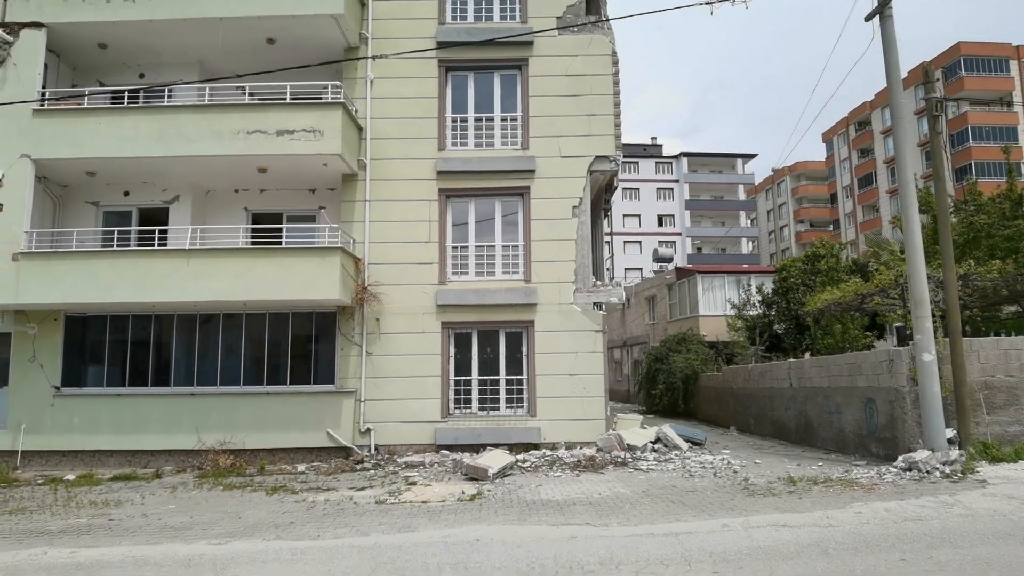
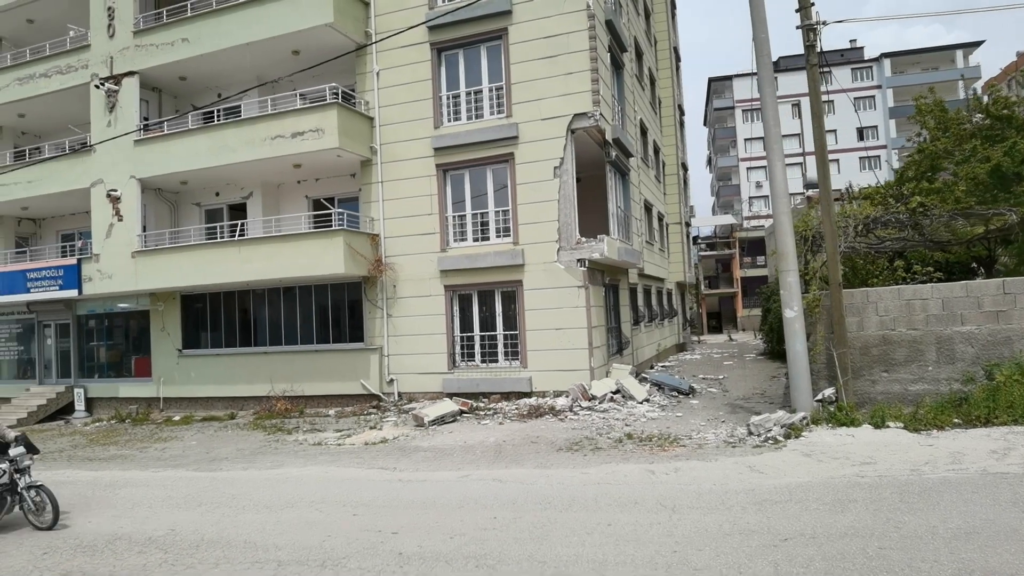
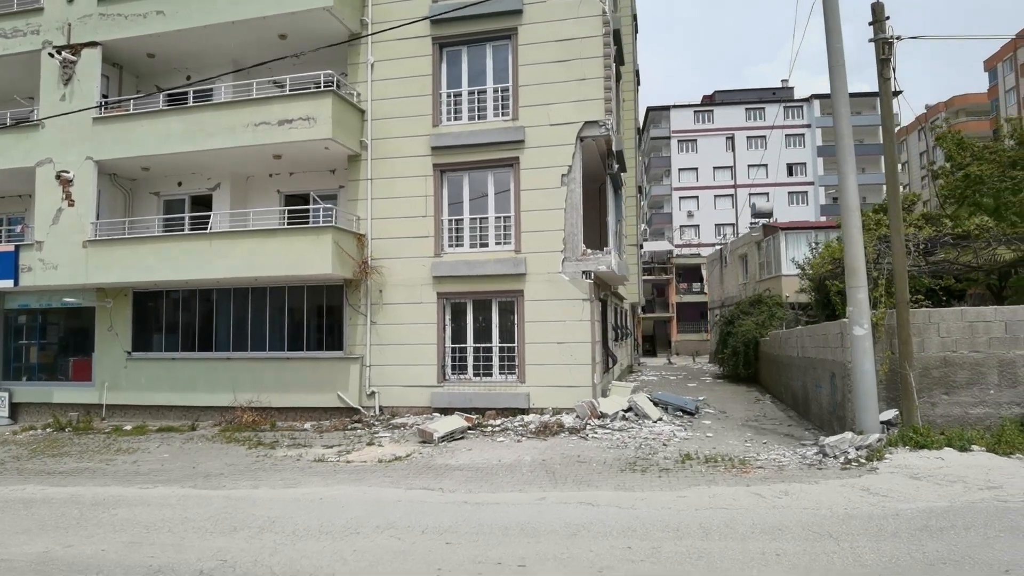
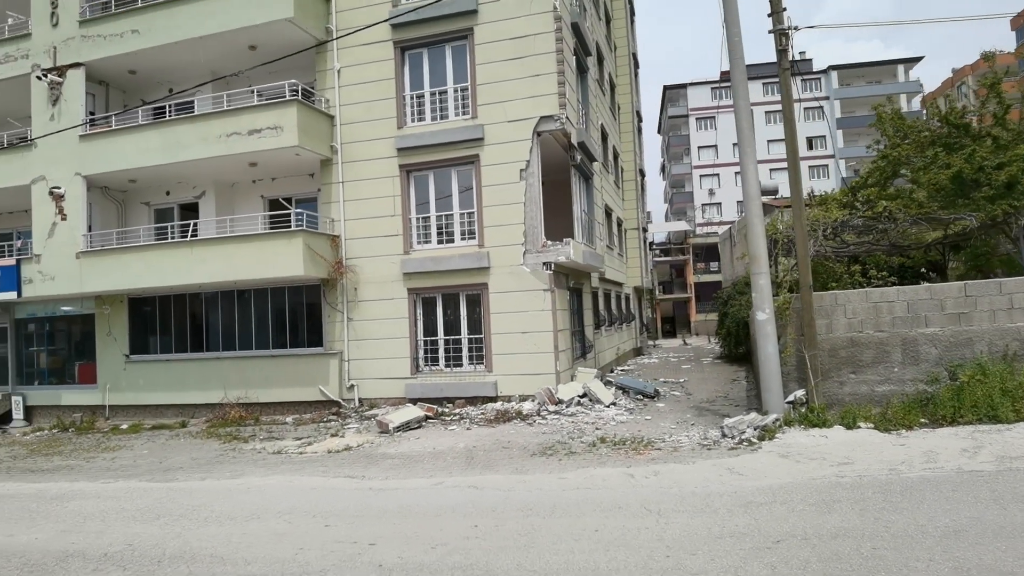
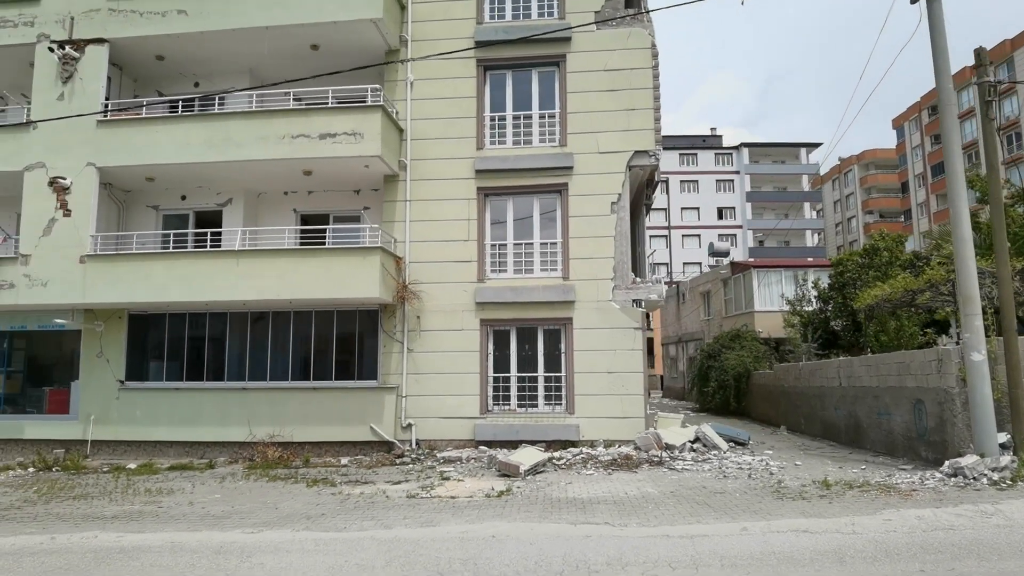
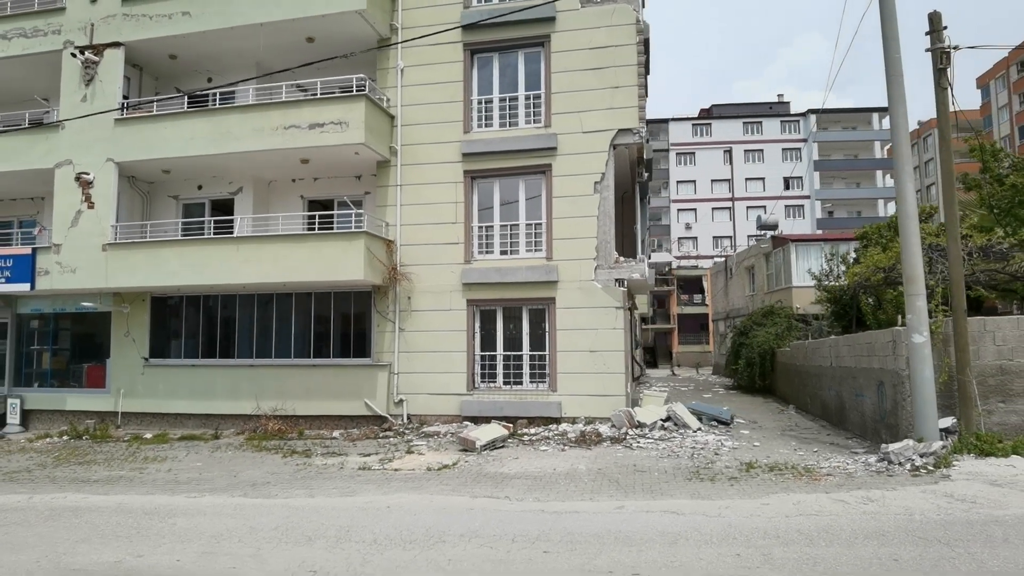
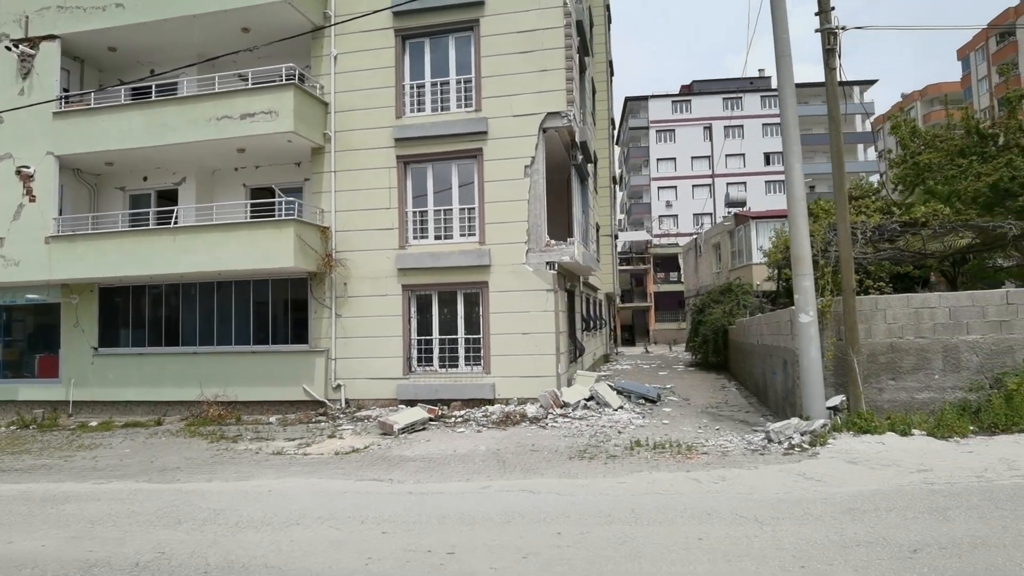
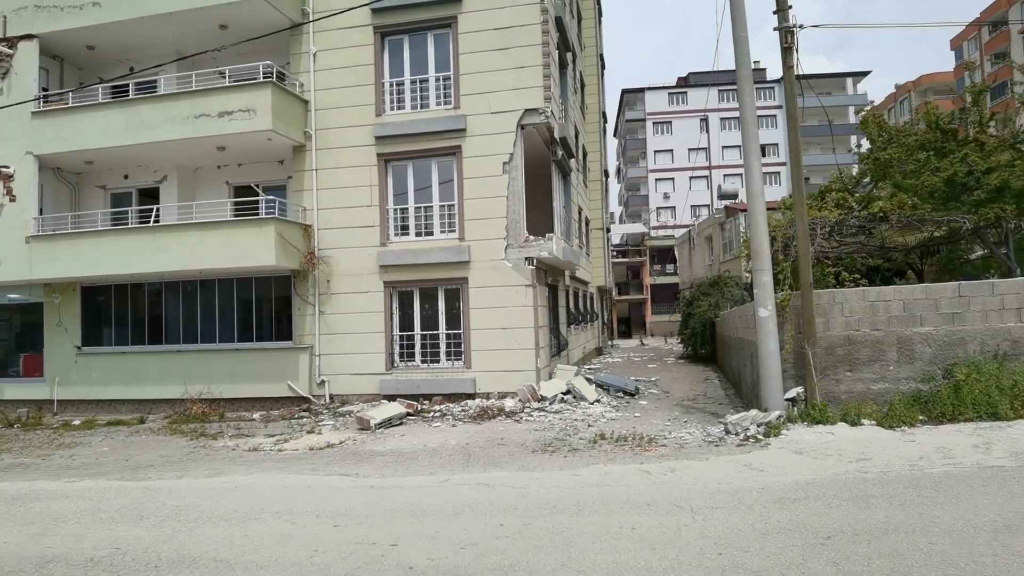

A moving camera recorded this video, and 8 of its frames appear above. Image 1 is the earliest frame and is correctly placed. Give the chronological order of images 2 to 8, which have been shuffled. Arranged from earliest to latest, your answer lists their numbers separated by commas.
5, 6, 3, 7, 8, 4, 2
